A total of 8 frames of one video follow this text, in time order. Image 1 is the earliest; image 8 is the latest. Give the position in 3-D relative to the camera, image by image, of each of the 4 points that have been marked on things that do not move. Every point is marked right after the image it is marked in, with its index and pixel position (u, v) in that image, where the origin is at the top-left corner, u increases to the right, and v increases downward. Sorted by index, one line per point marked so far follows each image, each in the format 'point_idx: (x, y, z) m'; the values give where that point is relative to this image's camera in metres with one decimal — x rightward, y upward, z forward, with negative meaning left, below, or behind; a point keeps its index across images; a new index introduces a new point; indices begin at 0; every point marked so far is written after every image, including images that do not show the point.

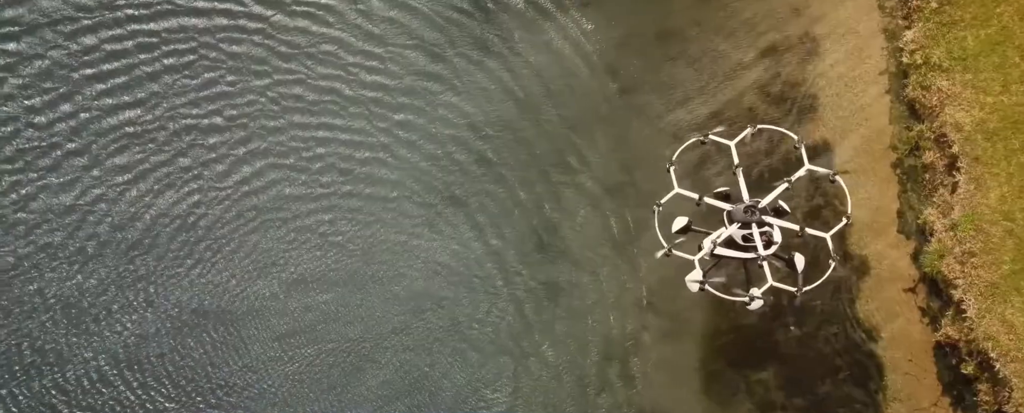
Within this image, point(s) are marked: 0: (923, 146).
0: (+6.4, +0.9, +15.3) m
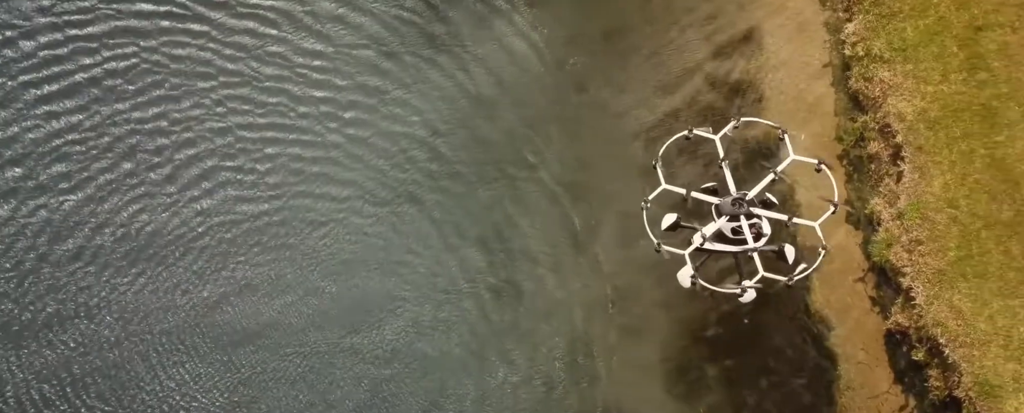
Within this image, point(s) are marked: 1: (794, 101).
0: (+5.6, +1.1, +15.5) m
1: (+4.6, +1.7, +16.0) m
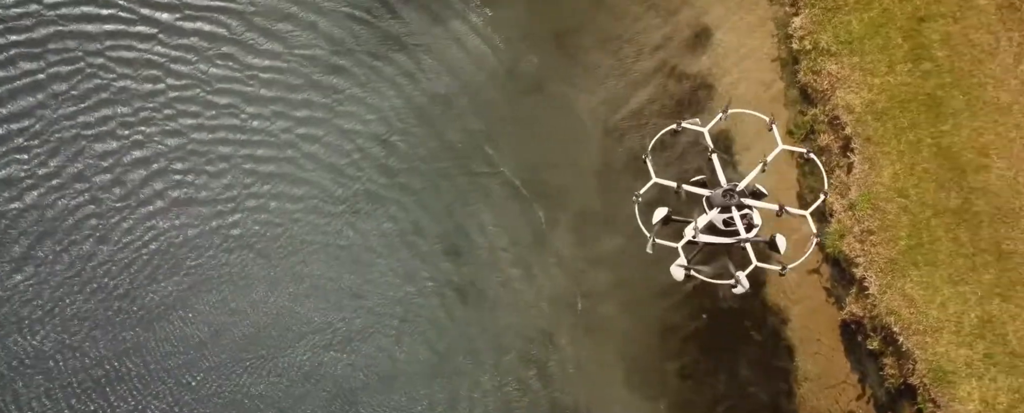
0: (+4.8, +1.2, +15.6) m
1: (+3.8, +1.8, +16.1) m
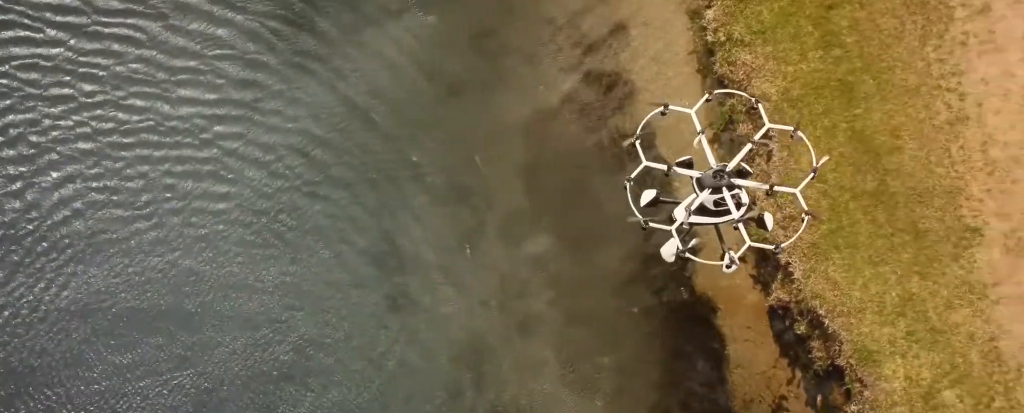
0: (+3.6, +1.4, +15.8) m
1: (+2.5, +1.9, +16.2) m
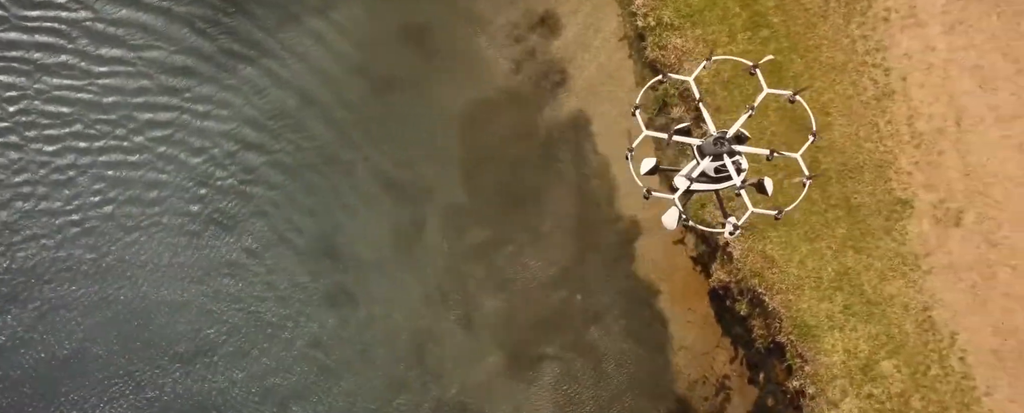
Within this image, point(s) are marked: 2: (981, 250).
0: (+2.5, +1.7, +15.9) m
1: (+1.4, +2.1, +16.2) m
2: (+6.9, -0.6, +14.7) m
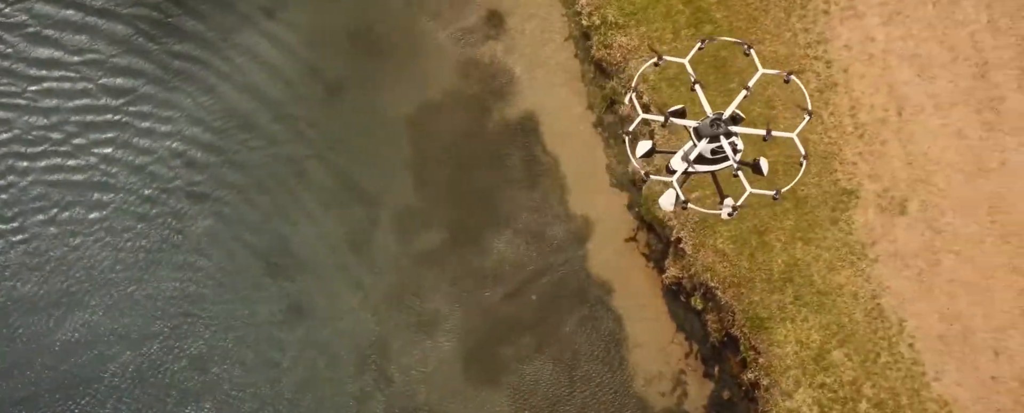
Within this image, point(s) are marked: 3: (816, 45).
0: (+1.7, +1.7, +15.9) m
1: (+0.5, +2.1, +16.2) m
2: (+6.2, -0.5, +14.9) m
3: (+4.7, +2.5, +15.2) m
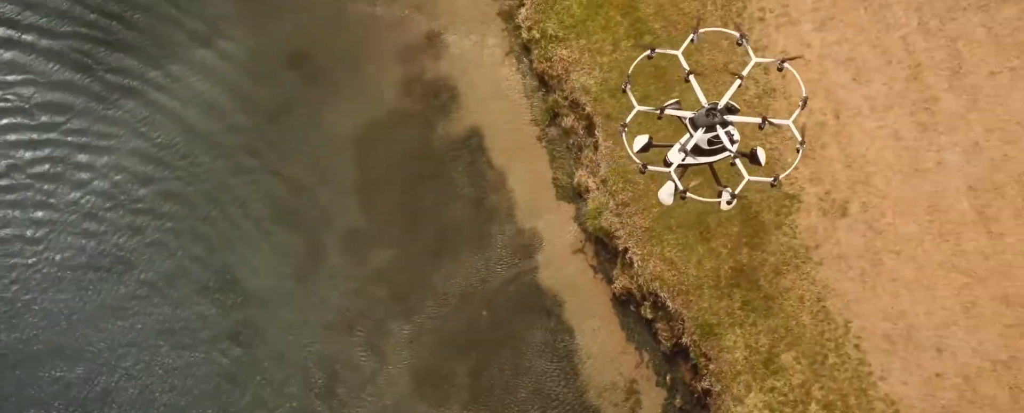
0: (+0.8, +1.5, +15.9) m
1: (-0.4, +1.9, +16.2) m
2: (+5.4, -0.5, +15.1) m
3: (+3.8, +2.4, +15.4) m
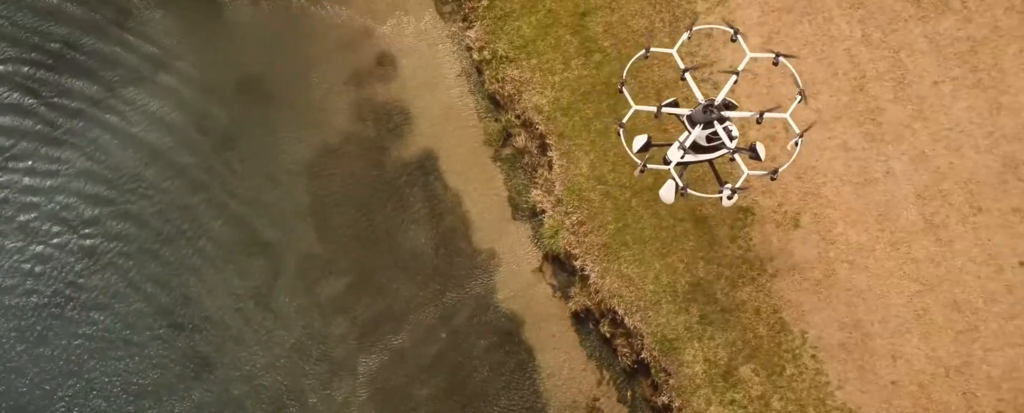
0: (0.0, +1.2, +15.9) m
1: (-1.2, +1.5, +16.2) m
2: (+4.8, -0.6, +15.2) m
3: (+3.0, +2.2, +15.5) m
